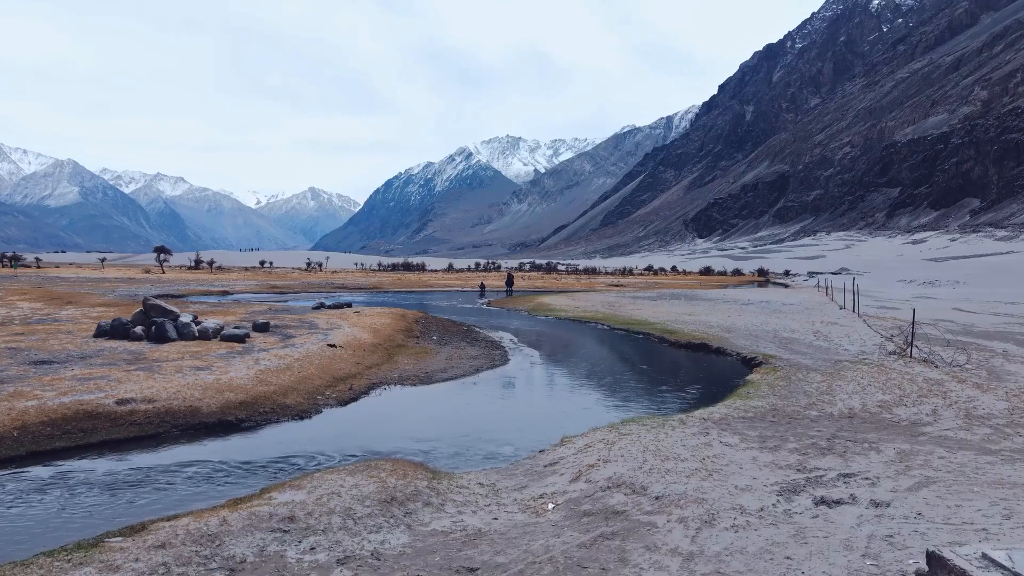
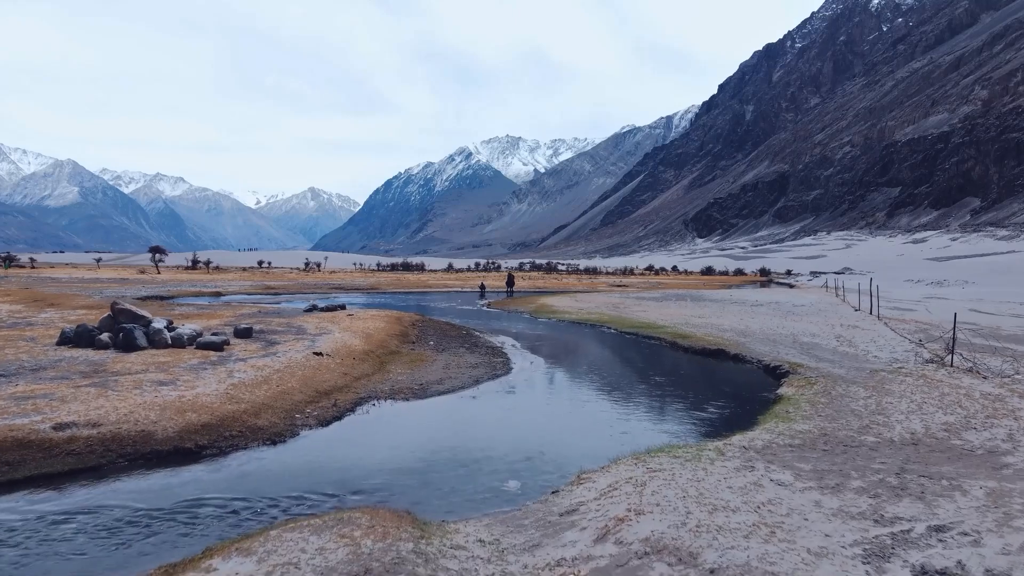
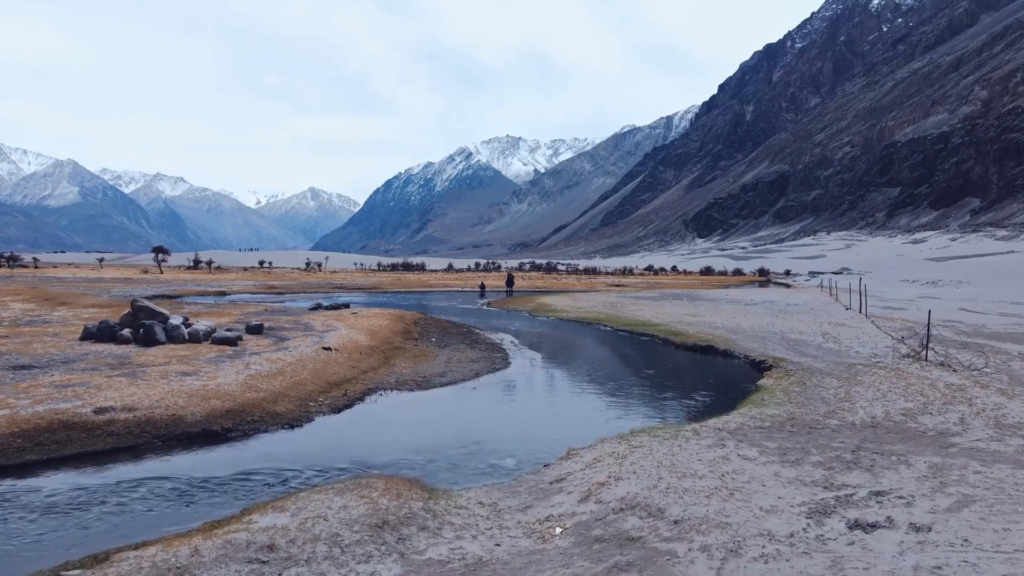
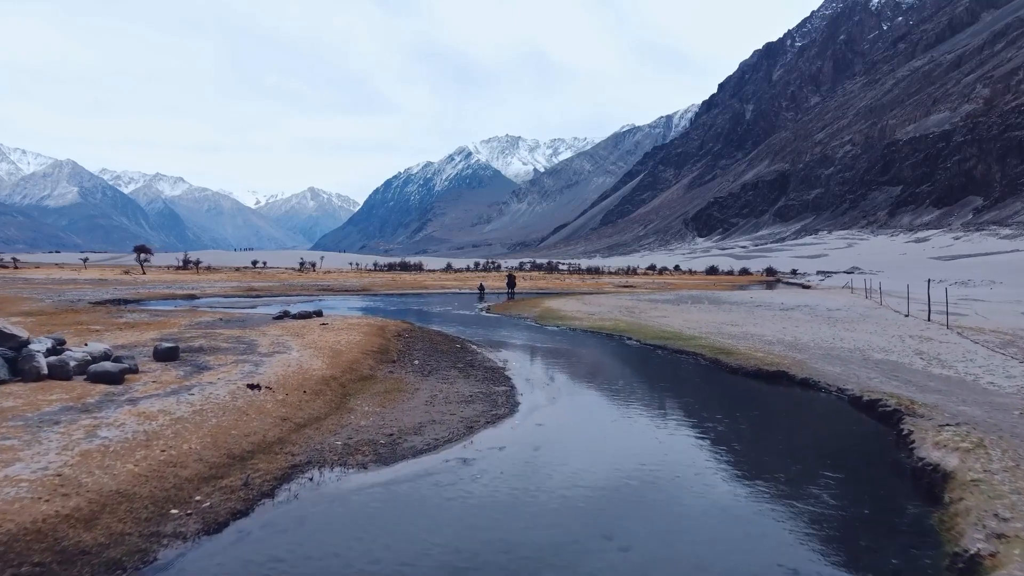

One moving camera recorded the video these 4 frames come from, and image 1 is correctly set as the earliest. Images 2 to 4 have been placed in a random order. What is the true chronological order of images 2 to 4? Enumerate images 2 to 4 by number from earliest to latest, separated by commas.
3, 2, 4
